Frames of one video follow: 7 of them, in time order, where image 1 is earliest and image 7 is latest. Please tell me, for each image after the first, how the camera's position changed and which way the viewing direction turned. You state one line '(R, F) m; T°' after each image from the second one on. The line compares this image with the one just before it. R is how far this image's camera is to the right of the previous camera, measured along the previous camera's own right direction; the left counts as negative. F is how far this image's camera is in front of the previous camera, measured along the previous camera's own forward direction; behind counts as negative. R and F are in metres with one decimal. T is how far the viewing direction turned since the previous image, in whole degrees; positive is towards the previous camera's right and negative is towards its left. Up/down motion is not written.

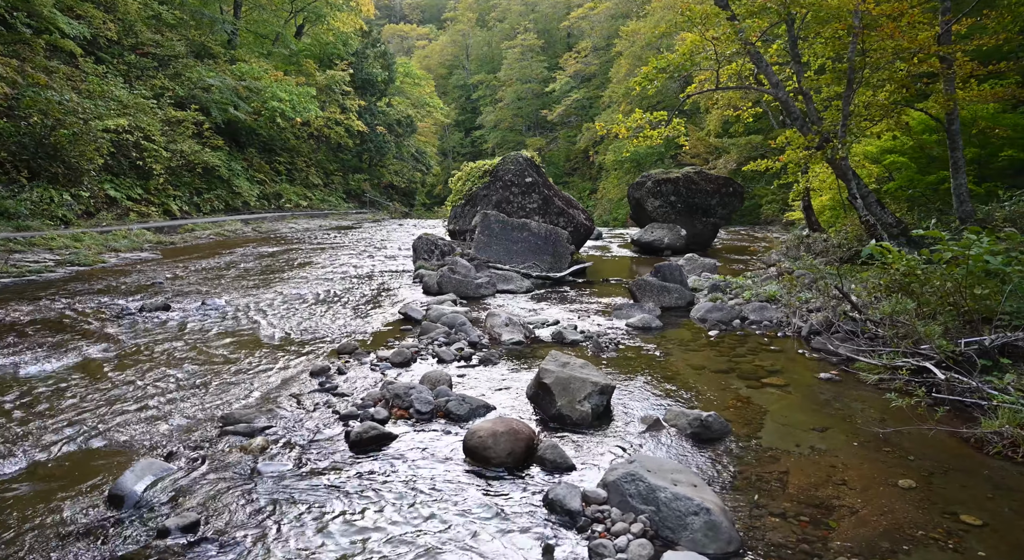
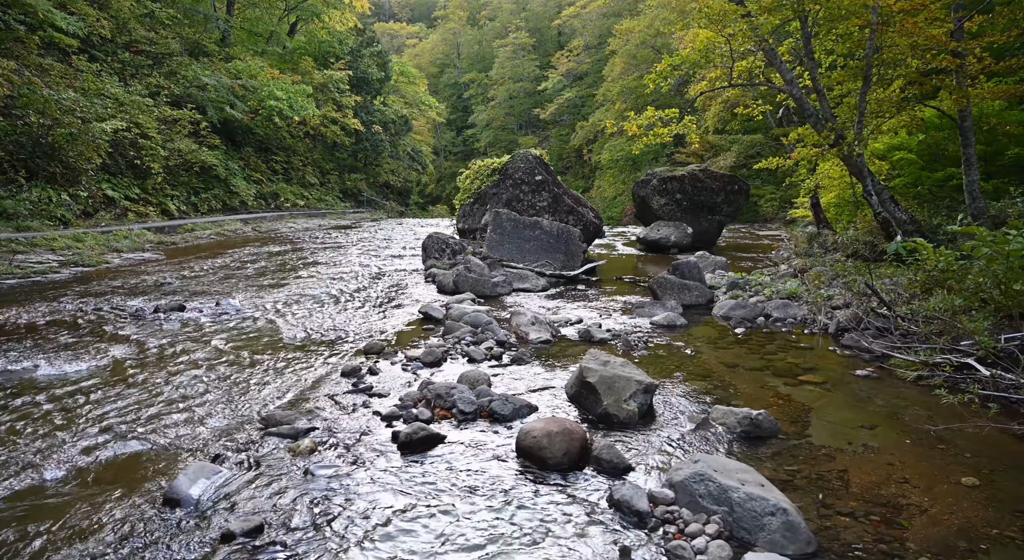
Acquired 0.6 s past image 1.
(-0.4, +0.1) m; +1°
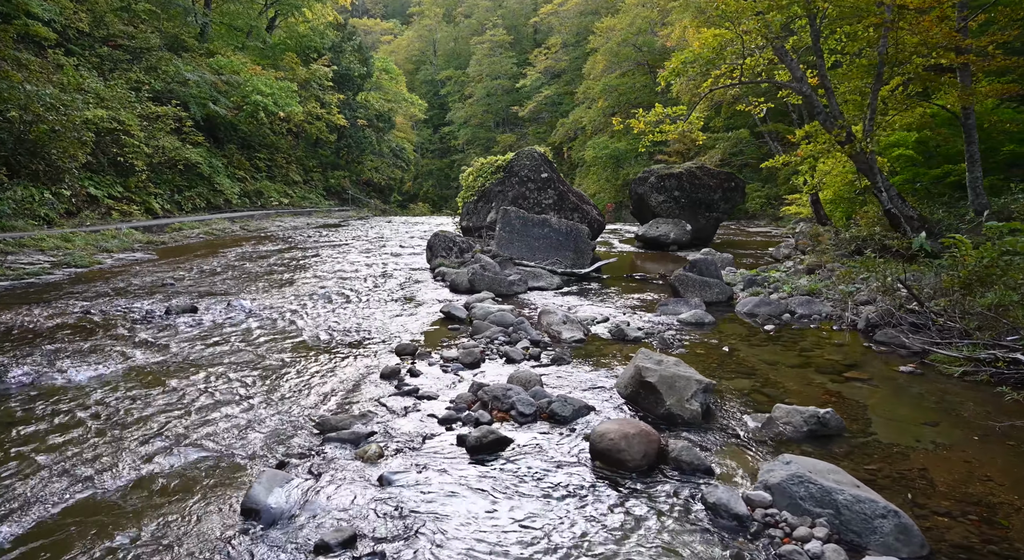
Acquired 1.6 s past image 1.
(-0.7, +0.1) m; +2°
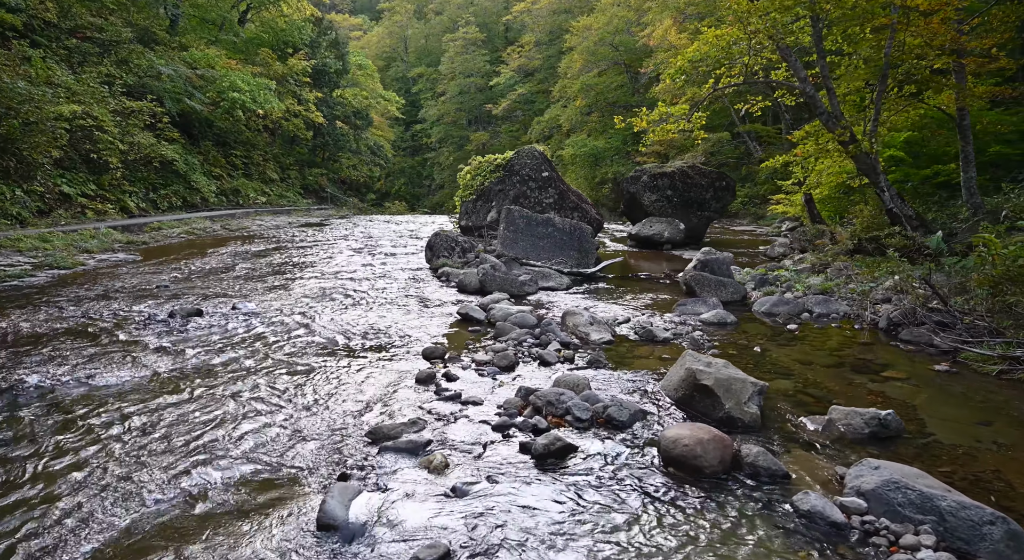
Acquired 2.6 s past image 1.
(-0.7, +0.2) m; +3°
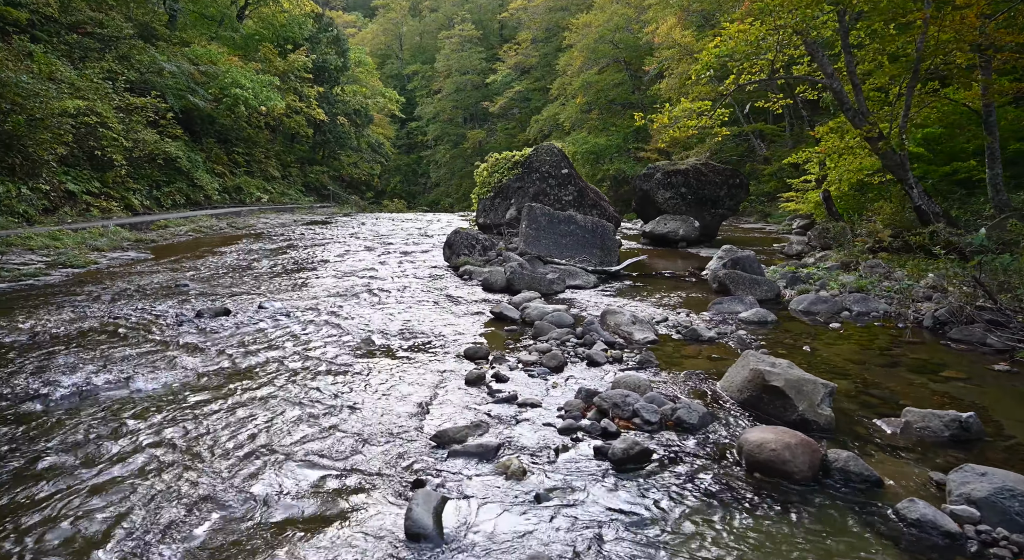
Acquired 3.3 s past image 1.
(-0.5, +0.2) m; +1°
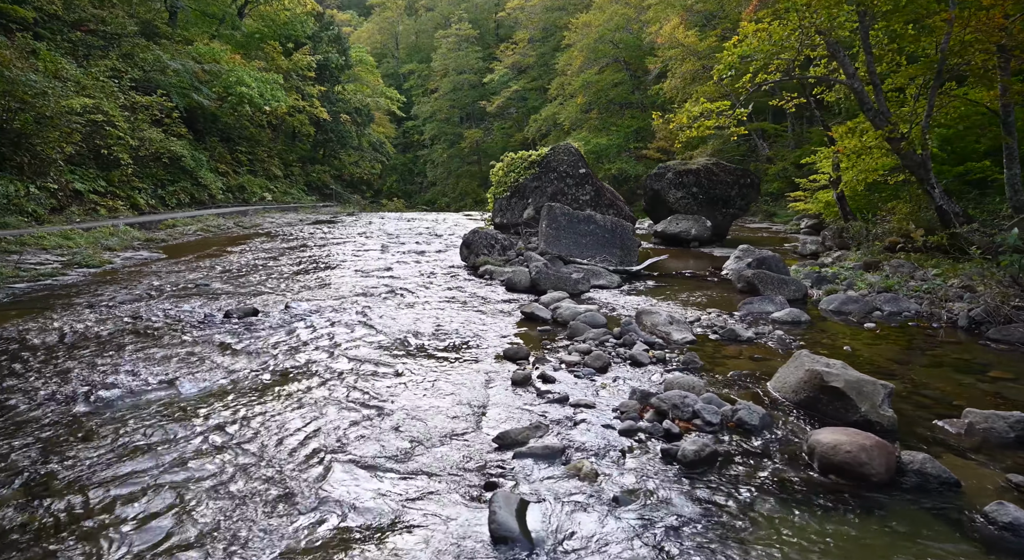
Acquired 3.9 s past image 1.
(-0.5, +0.1) m; +1°
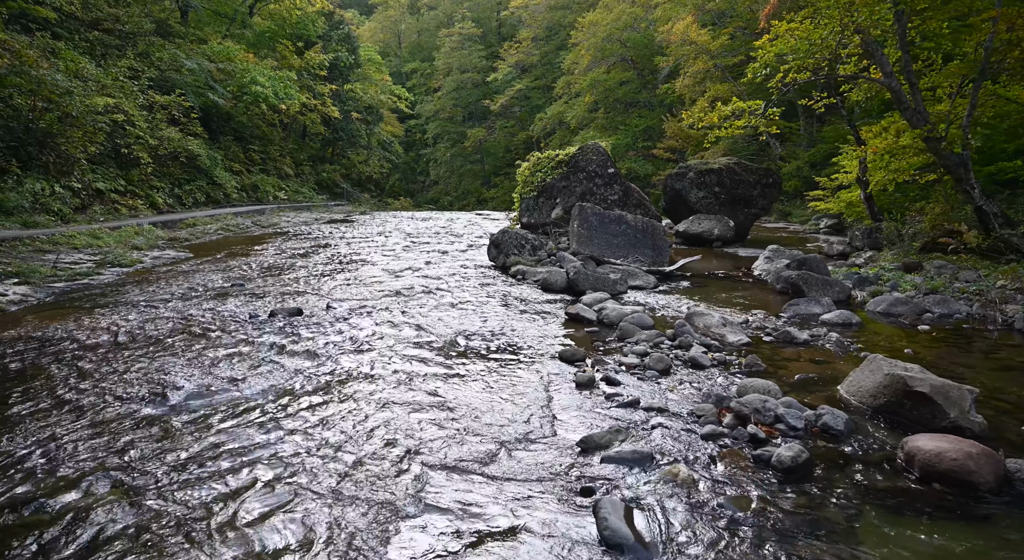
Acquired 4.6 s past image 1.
(-0.6, +0.1) m; 0°
